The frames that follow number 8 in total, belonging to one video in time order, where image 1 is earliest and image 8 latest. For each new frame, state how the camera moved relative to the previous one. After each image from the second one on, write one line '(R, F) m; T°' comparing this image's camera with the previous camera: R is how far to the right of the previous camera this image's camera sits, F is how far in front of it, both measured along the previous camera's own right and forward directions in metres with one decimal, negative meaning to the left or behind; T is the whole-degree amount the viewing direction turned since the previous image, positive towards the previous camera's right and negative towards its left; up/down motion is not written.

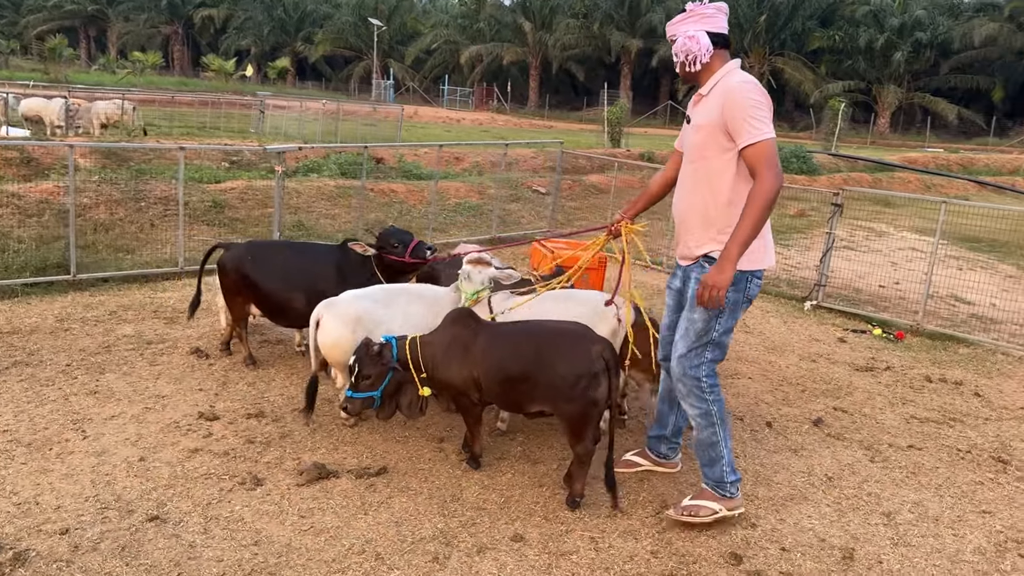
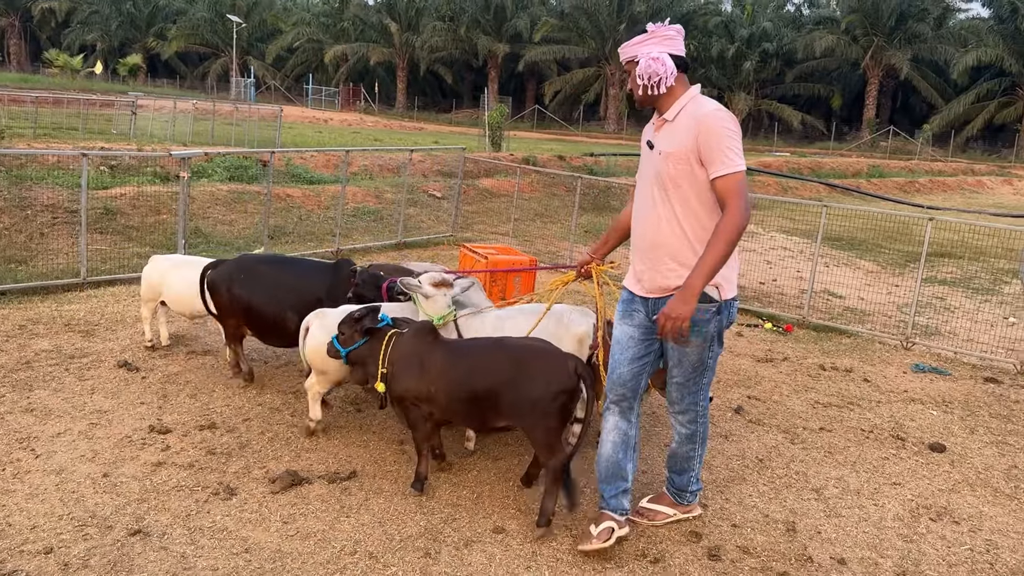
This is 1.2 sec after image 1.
(-0.5, -0.2) m; +9°
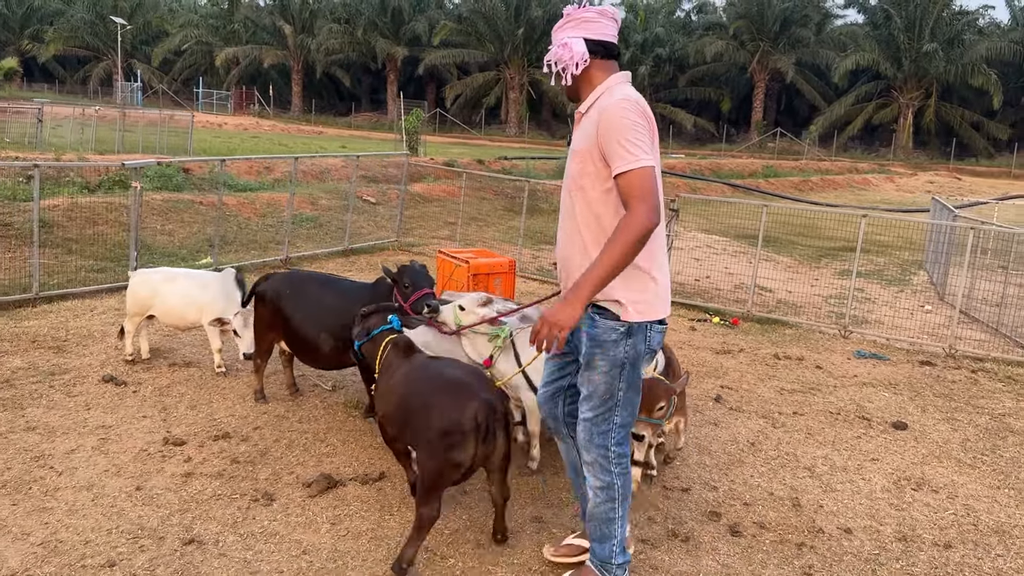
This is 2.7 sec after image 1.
(-0.6, -0.1) m; +7°
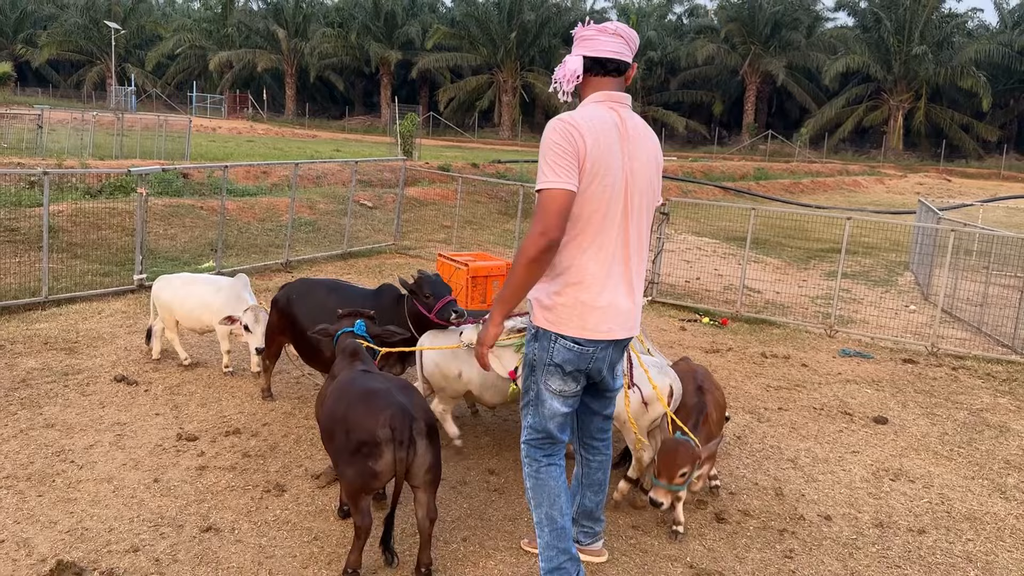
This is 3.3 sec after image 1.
(0.0, -0.2) m; 0°
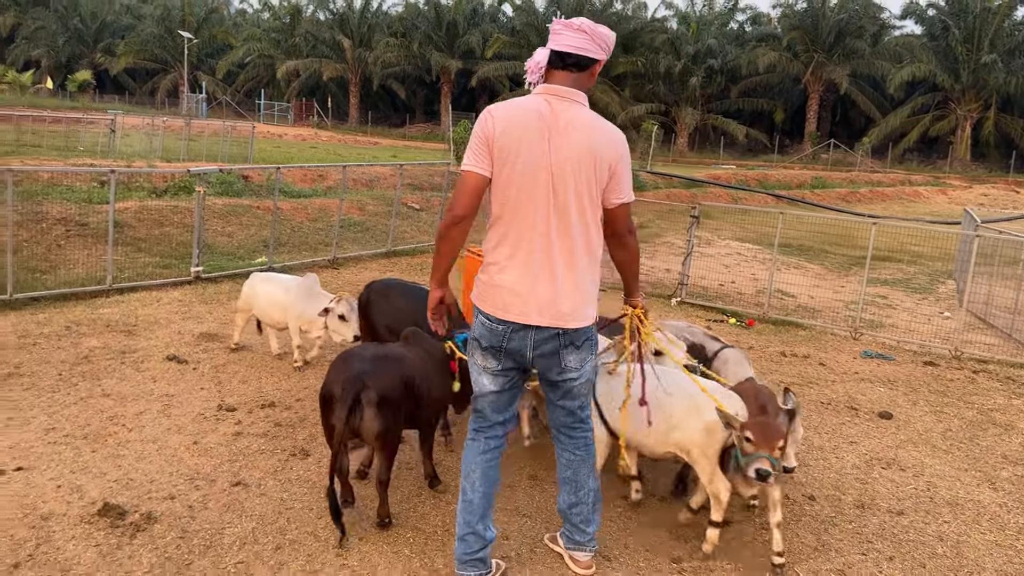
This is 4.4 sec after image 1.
(+0.3, -0.4) m; -4°
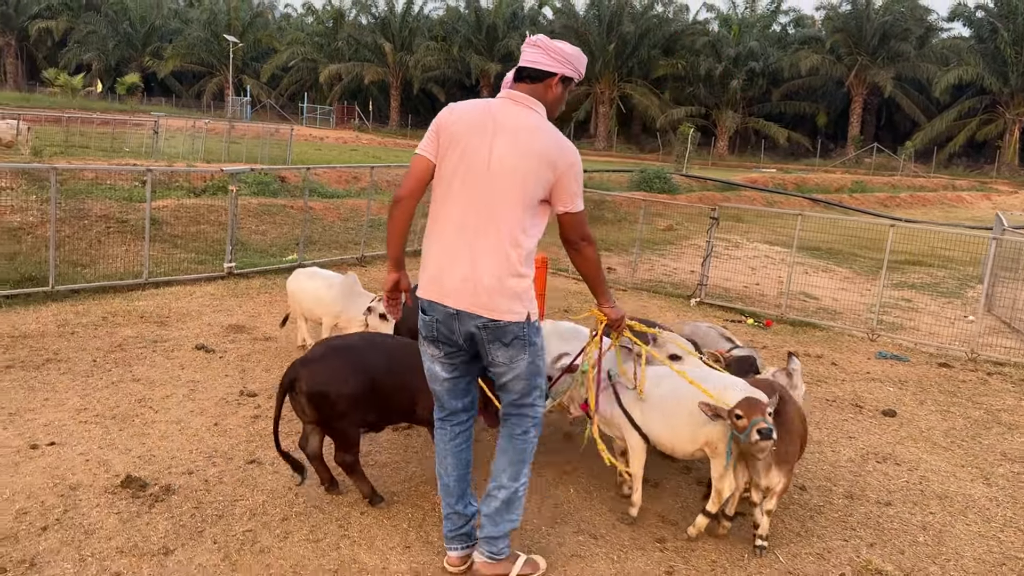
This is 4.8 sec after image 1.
(+0.2, -0.2) m; -3°
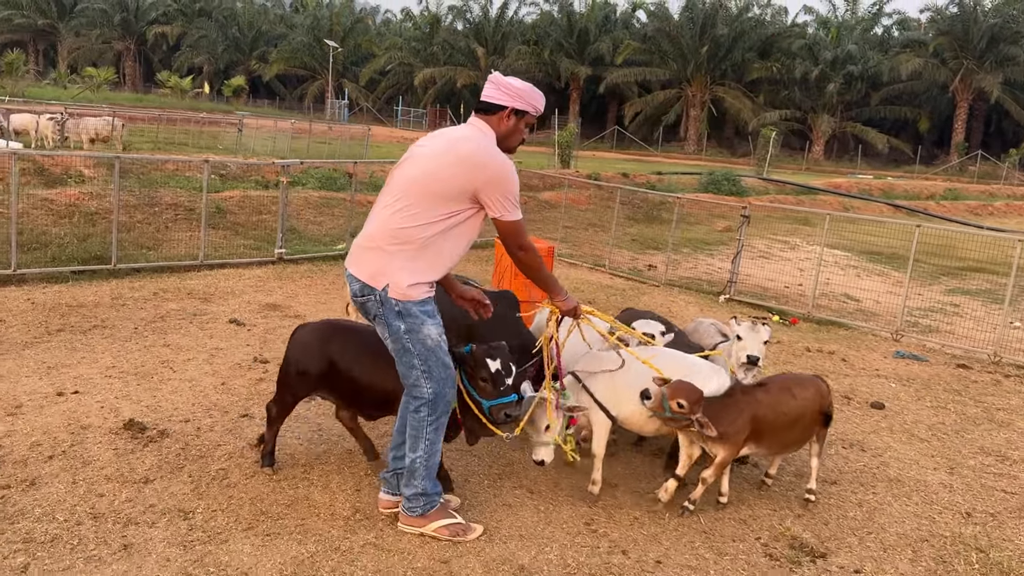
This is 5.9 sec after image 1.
(+0.7, -0.4) m; -6°
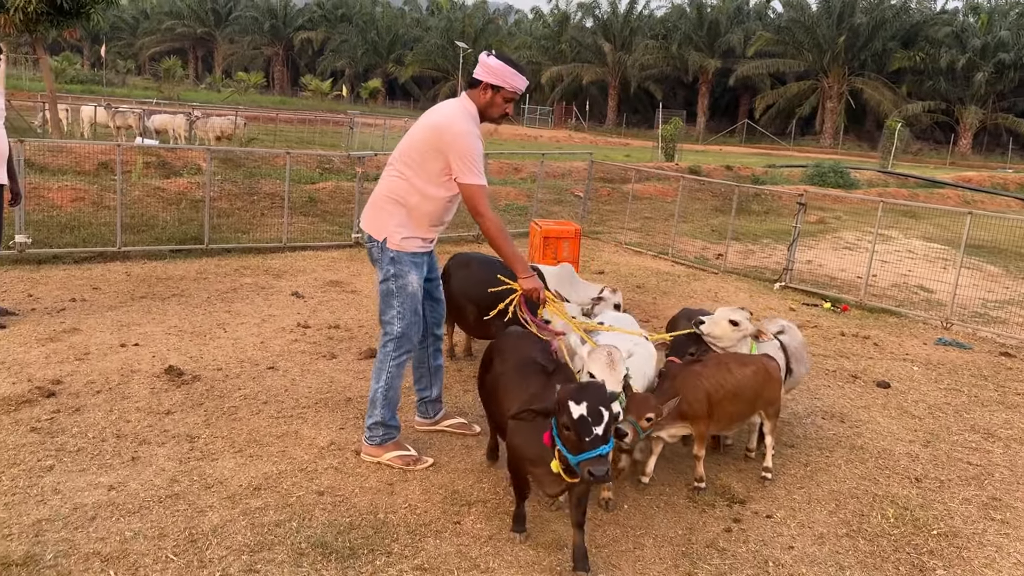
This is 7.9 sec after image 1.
(+0.9, -0.5) m; -9°
